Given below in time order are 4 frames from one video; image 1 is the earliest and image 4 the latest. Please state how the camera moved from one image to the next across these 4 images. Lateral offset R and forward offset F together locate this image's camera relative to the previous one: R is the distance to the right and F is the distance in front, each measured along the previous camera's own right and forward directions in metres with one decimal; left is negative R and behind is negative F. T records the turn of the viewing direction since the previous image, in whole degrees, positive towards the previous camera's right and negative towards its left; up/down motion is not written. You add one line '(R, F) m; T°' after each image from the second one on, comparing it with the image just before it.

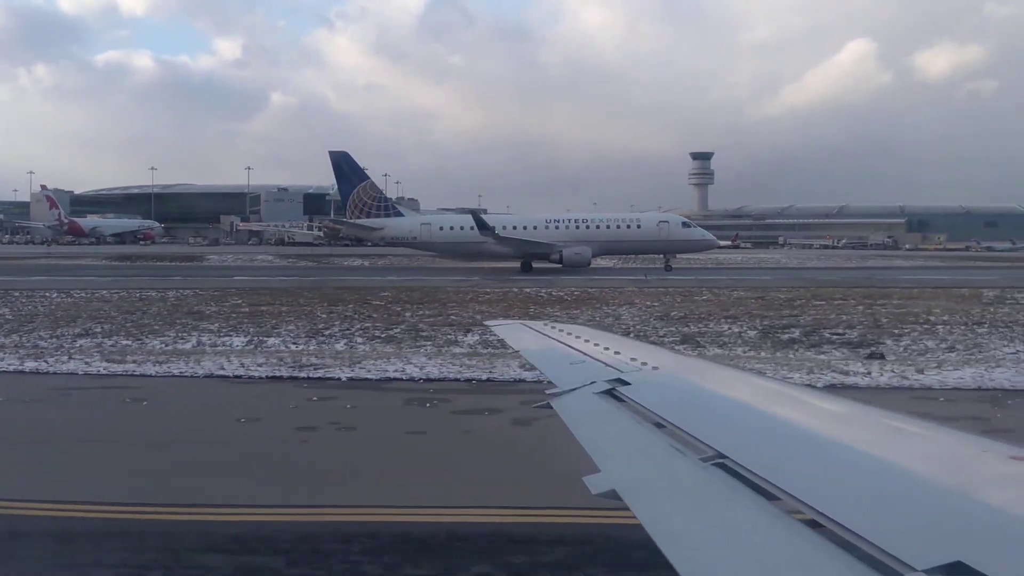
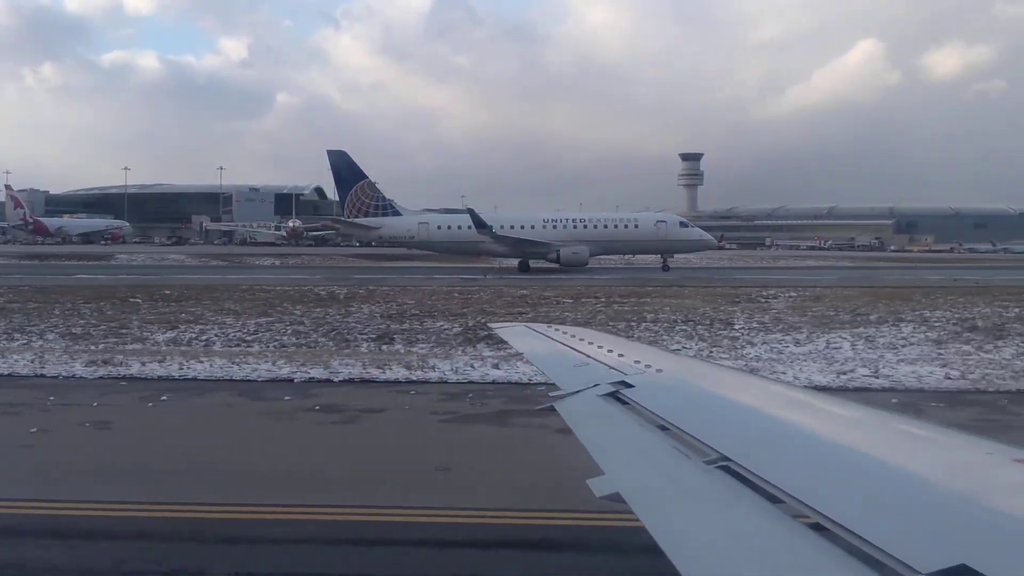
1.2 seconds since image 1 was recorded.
(+0.9, +0.1) m; 0°
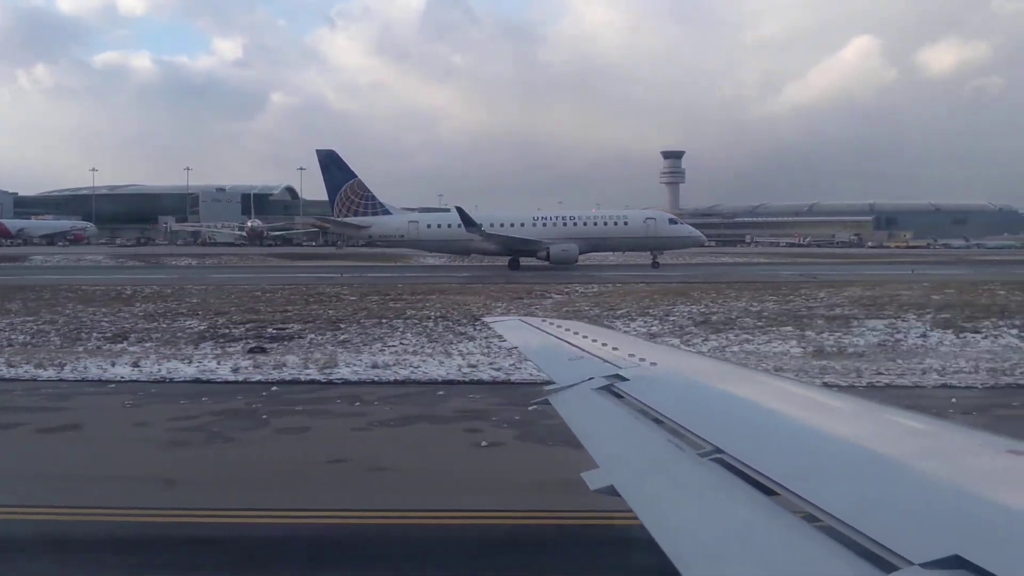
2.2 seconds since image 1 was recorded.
(+0.5, +0.6) m; +1°
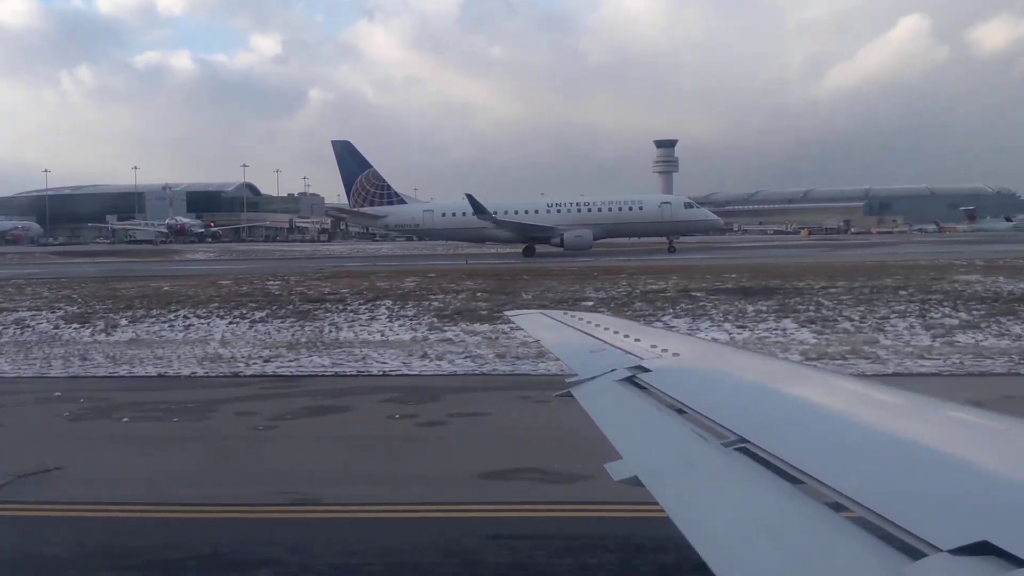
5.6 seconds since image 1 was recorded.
(+3.7, +0.1) m; 0°
